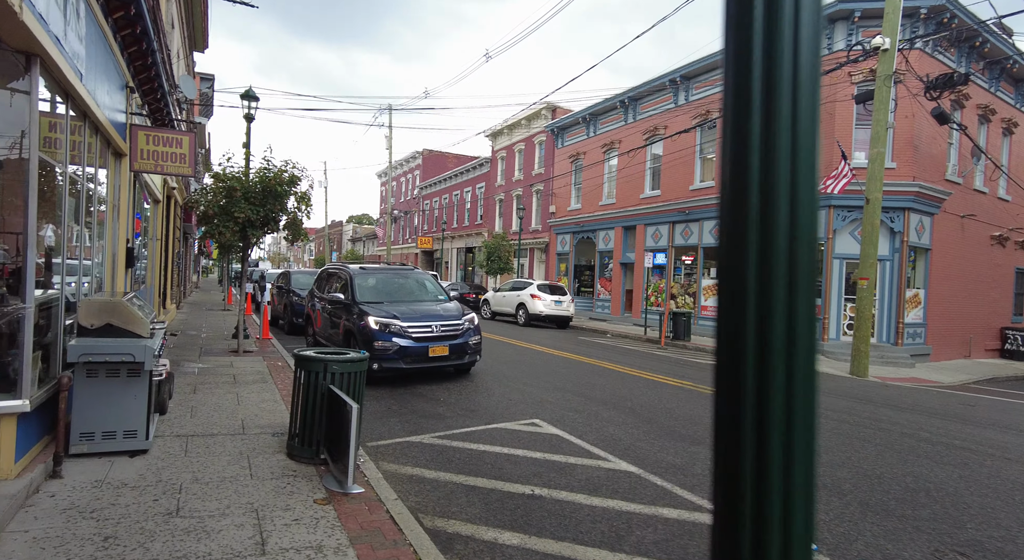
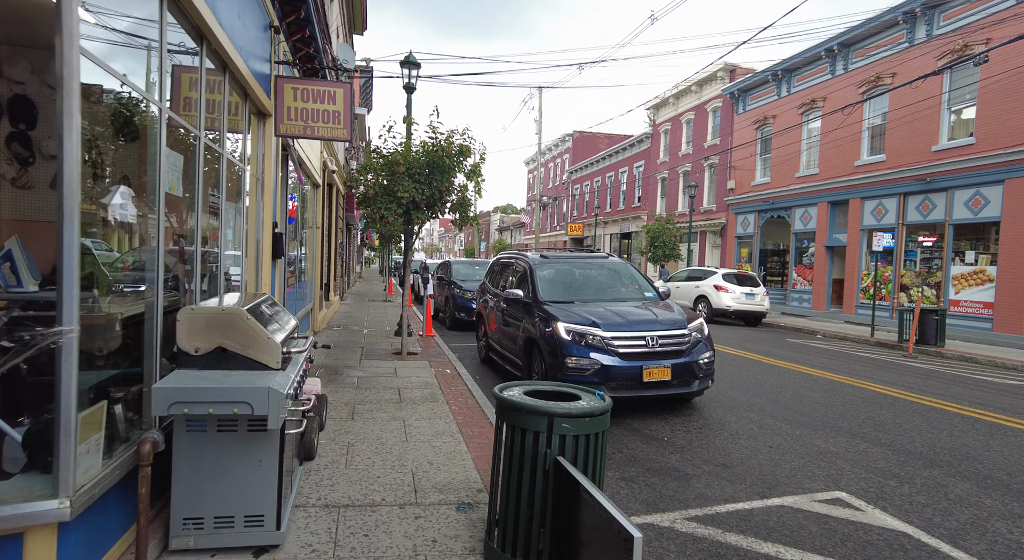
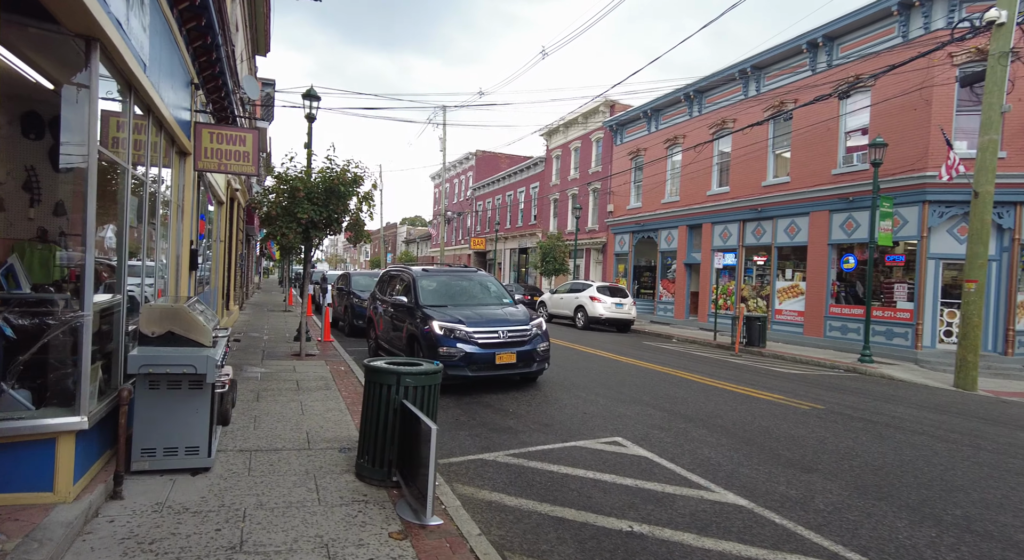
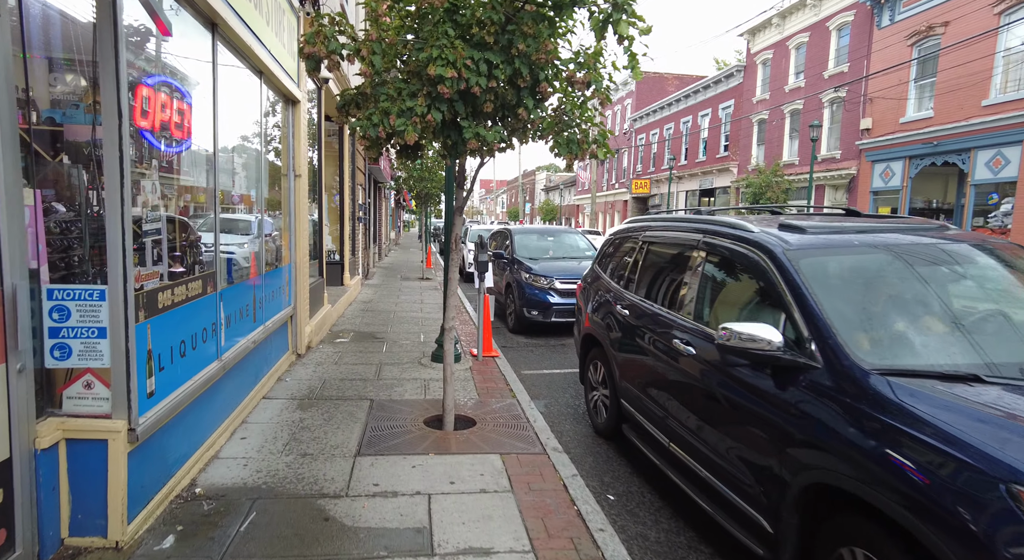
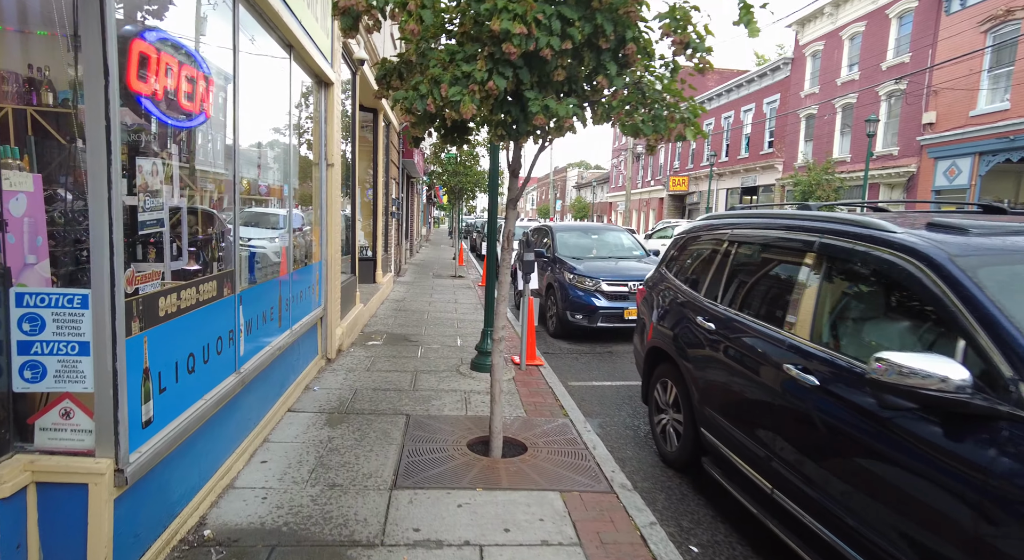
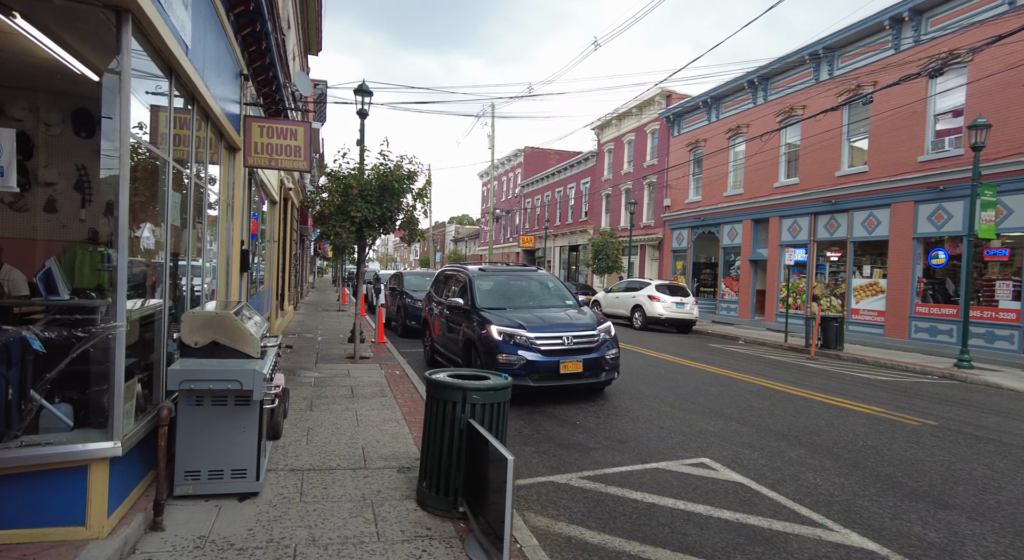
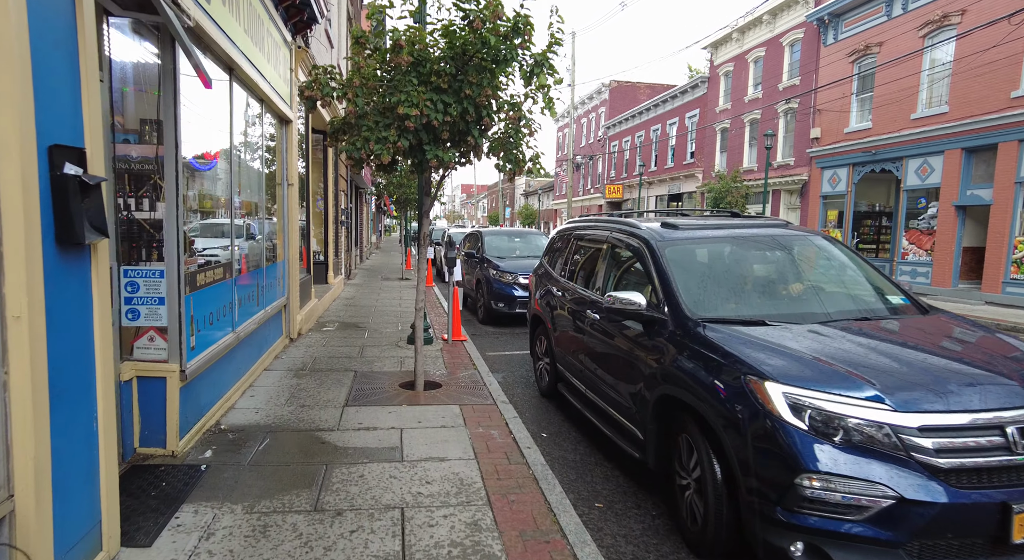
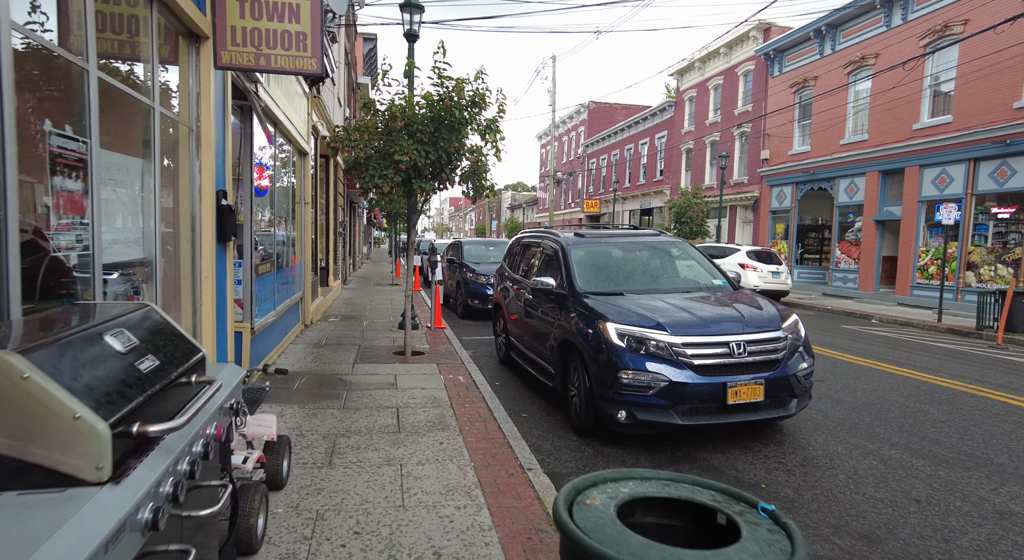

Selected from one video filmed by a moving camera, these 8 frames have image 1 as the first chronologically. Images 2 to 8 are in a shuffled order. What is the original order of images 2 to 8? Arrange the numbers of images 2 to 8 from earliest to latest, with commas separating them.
3, 6, 2, 8, 7, 4, 5
